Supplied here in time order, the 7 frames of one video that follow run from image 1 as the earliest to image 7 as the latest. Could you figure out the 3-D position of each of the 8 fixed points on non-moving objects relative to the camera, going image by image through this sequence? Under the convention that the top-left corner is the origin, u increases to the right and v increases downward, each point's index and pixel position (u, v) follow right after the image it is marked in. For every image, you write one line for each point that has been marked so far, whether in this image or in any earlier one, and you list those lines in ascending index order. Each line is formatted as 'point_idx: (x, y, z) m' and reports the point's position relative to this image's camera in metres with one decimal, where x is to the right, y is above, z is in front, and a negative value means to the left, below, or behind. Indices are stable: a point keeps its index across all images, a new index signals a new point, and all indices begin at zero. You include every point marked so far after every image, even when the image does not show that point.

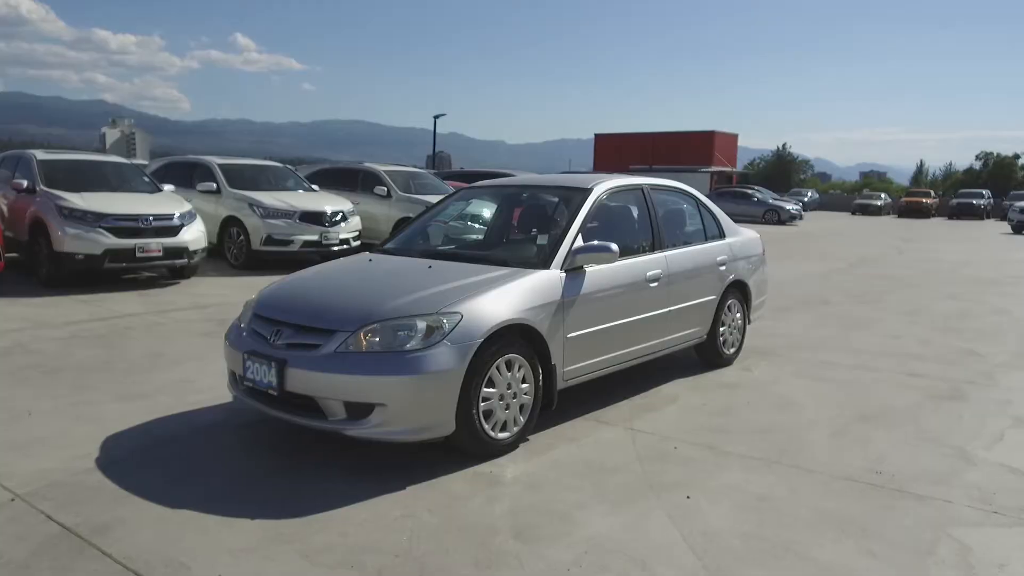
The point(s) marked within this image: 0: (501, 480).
0: (-0.1, -1.1, +4.1) m
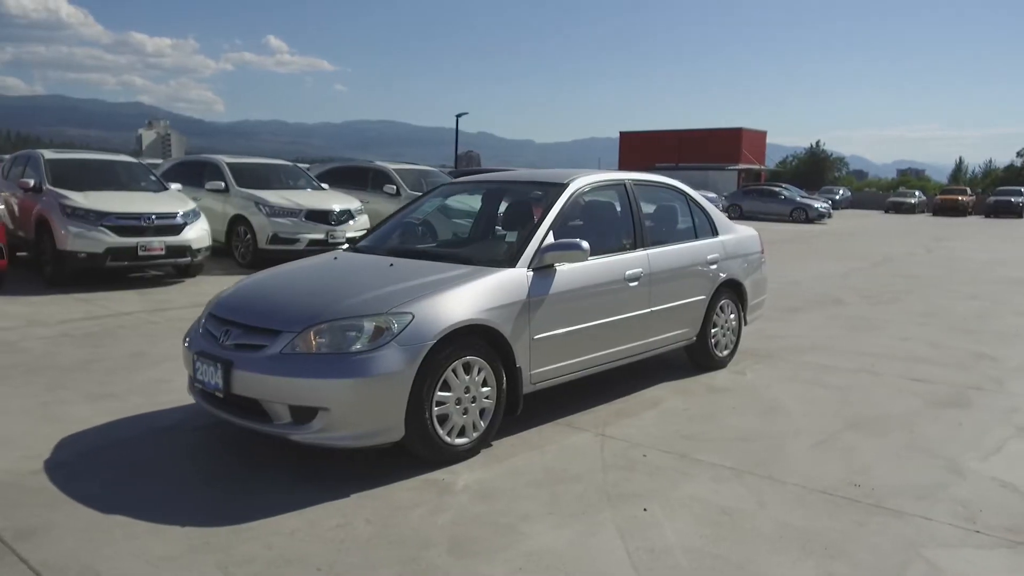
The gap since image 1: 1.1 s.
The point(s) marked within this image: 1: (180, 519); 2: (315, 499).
0: (-0.3, -1.1, +4.0) m
1: (-1.6, -1.1, +3.6) m
2: (-1.0, -1.1, +3.8) m
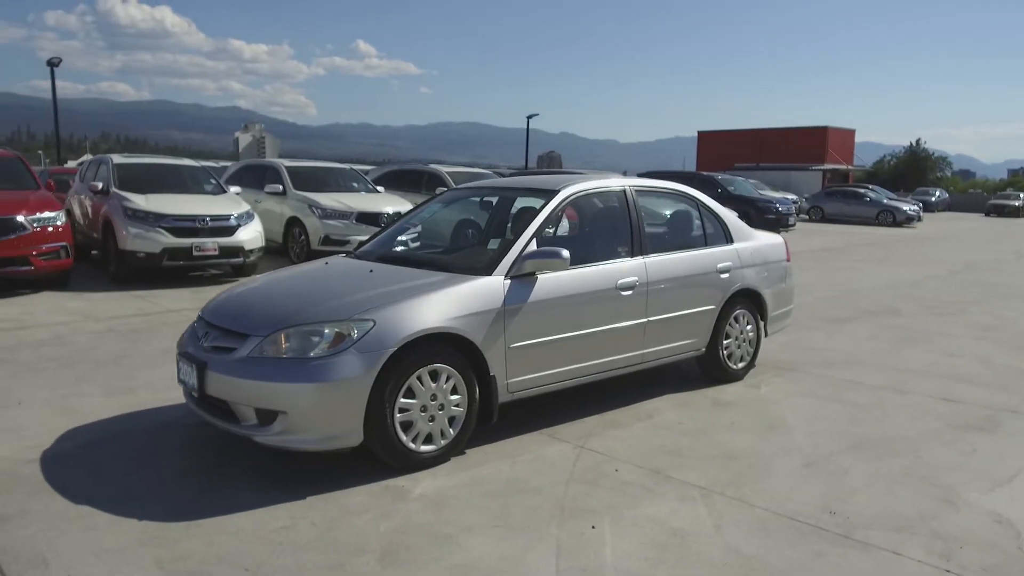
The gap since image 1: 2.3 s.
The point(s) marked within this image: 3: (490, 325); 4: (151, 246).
0: (-0.6, -1.1, +4.0) m
1: (-1.9, -1.1, +3.8) m
2: (-1.3, -1.1, +3.9) m
3: (-0.1, -0.2, +4.6) m
4: (-5.3, +0.6, +10.9) m
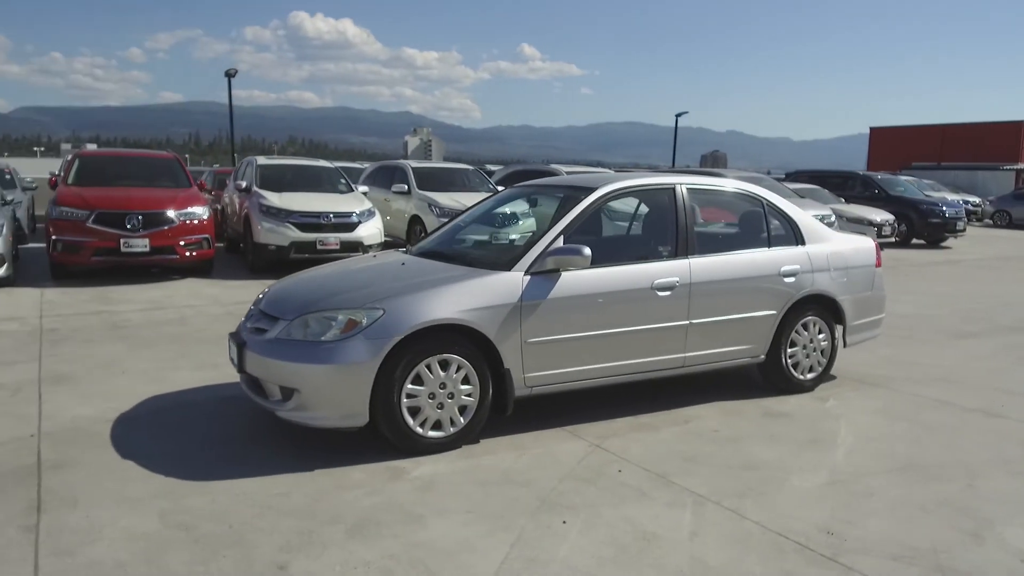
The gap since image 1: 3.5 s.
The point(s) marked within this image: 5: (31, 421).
0: (-0.6, -1.1, +4.2) m
1: (-2.0, -1.0, +4.3) m
2: (-1.3, -1.0, +4.3) m
3: (0.0, -0.2, +4.7) m
4: (-3.7, +0.8, +12.0) m
5: (-3.2, -0.9, +5.0) m
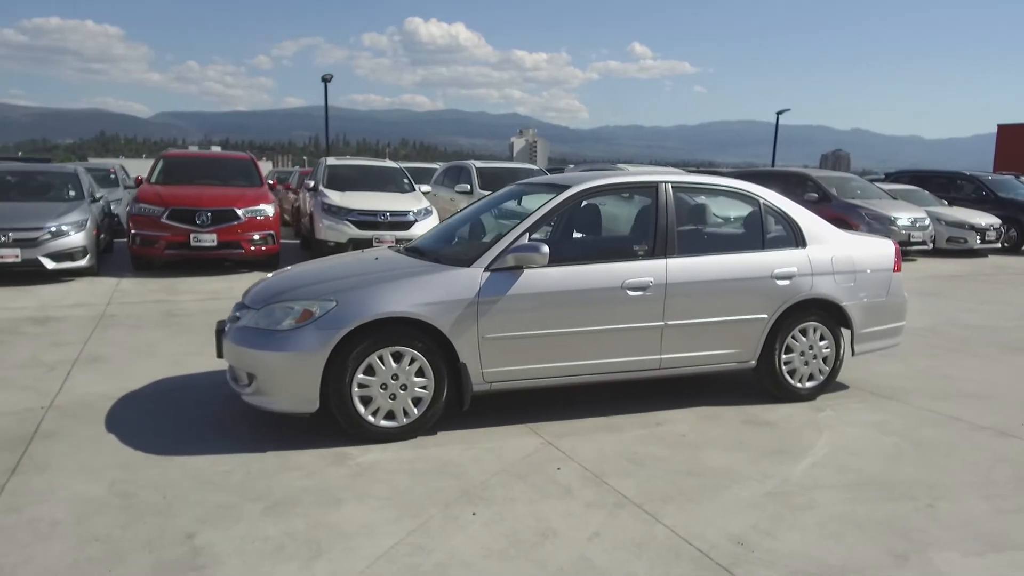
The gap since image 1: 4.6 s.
0: (-1.0, -1.0, +4.4) m
1: (-2.3, -1.0, +4.7) m
2: (-1.7, -1.0, +4.6) m
3: (-0.3, -0.2, +4.8) m
4: (-2.9, +0.9, +12.5) m
5: (-3.5, -0.8, +5.5) m
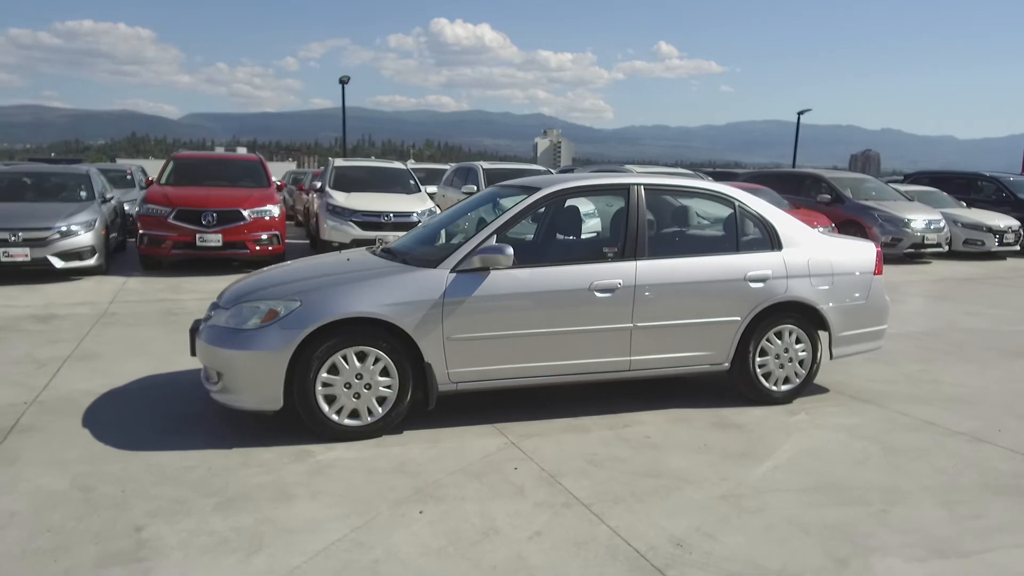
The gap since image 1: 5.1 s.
0: (-1.2, -1.0, +4.5) m
1: (-2.6, -1.0, +4.8) m
2: (-1.9, -1.0, +4.7) m
3: (-0.6, -0.2, +4.8) m
4: (-2.9, +0.9, +12.7) m
5: (-3.7, -0.8, +5.7) m
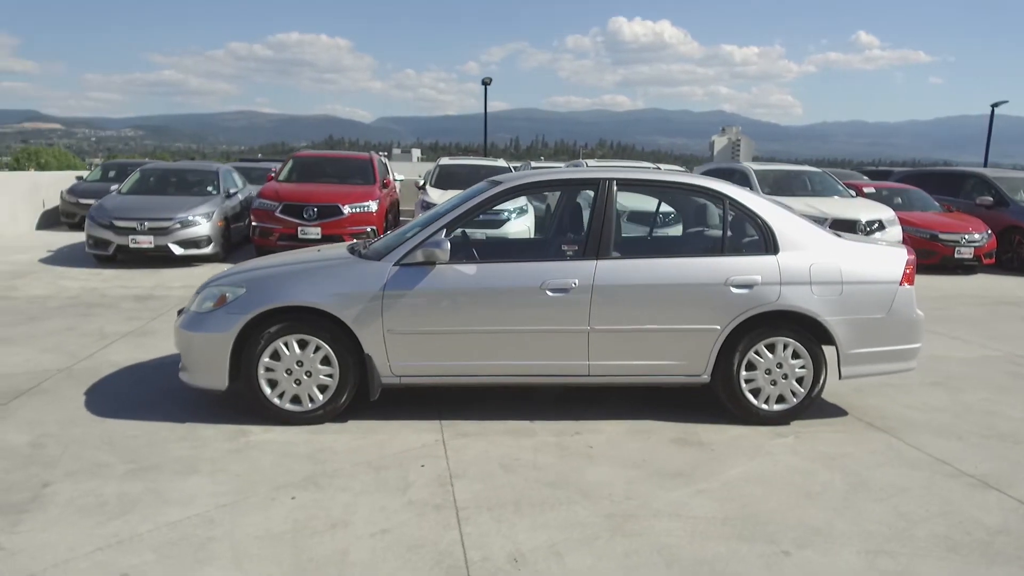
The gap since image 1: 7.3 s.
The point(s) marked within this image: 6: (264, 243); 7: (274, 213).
0: (-1.7, -1.0, +4.7) m
1: (-2.9, -0.8, +5.3) m
2: (-2.4, -0.9, +5.1) m
3: (-1.0, -0.1, +4.9) m
4: (-1.4, +1.0, +13.0) m
5: (-3.8, -0.6, +6.5) m
6: (-4.3, +0.8, +12.9) m
7: (-4.1, +1.3, +12.7) m
